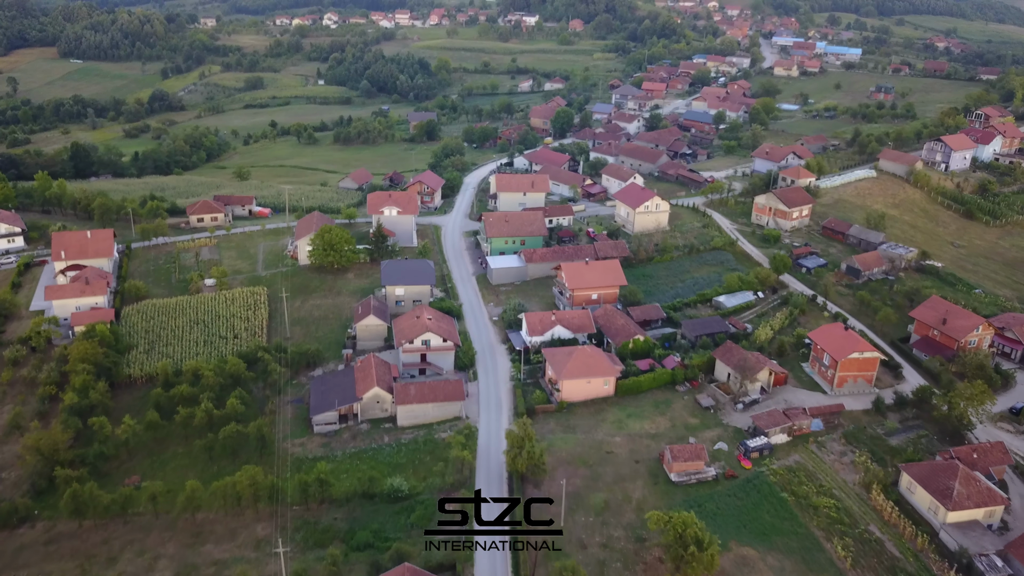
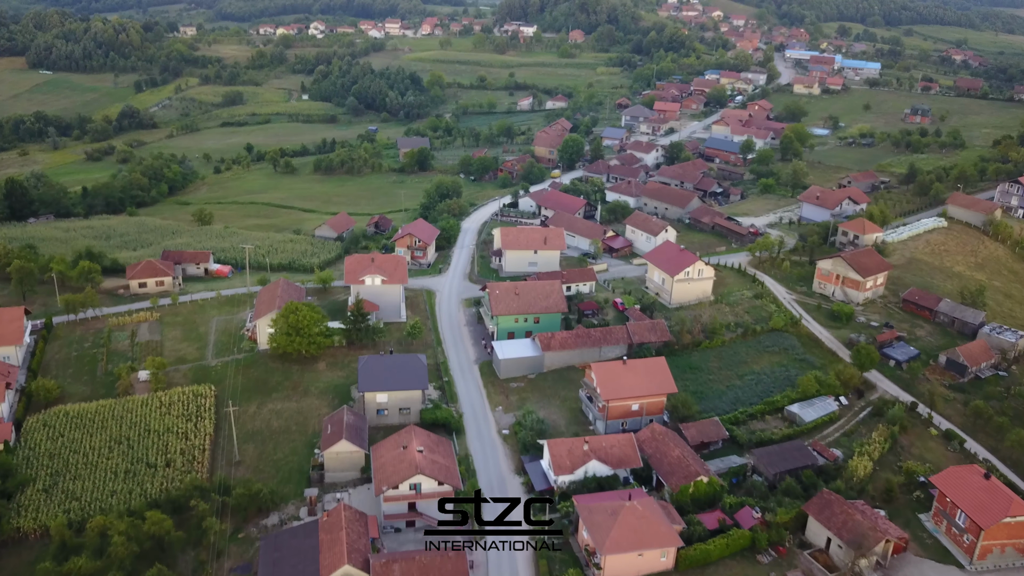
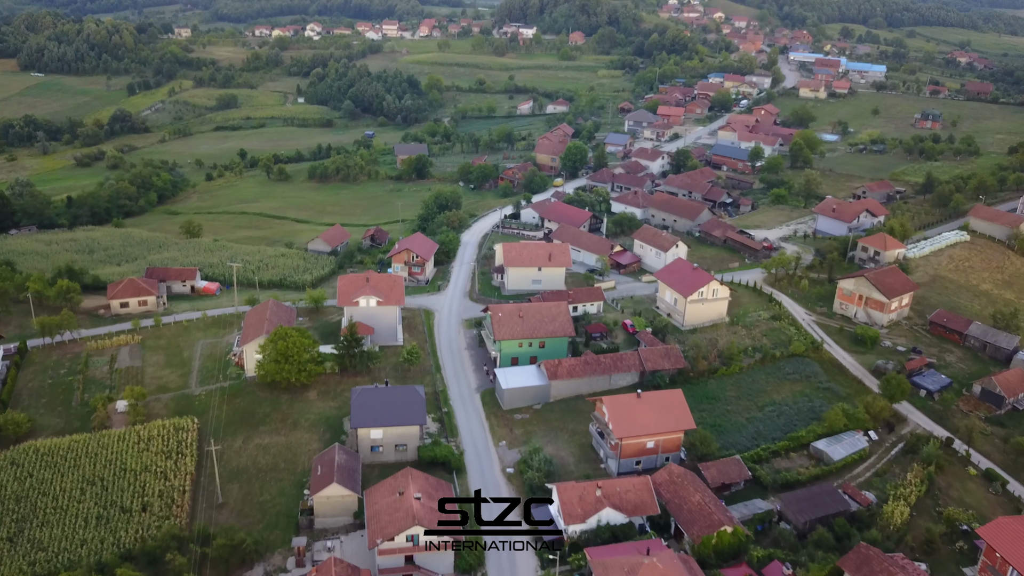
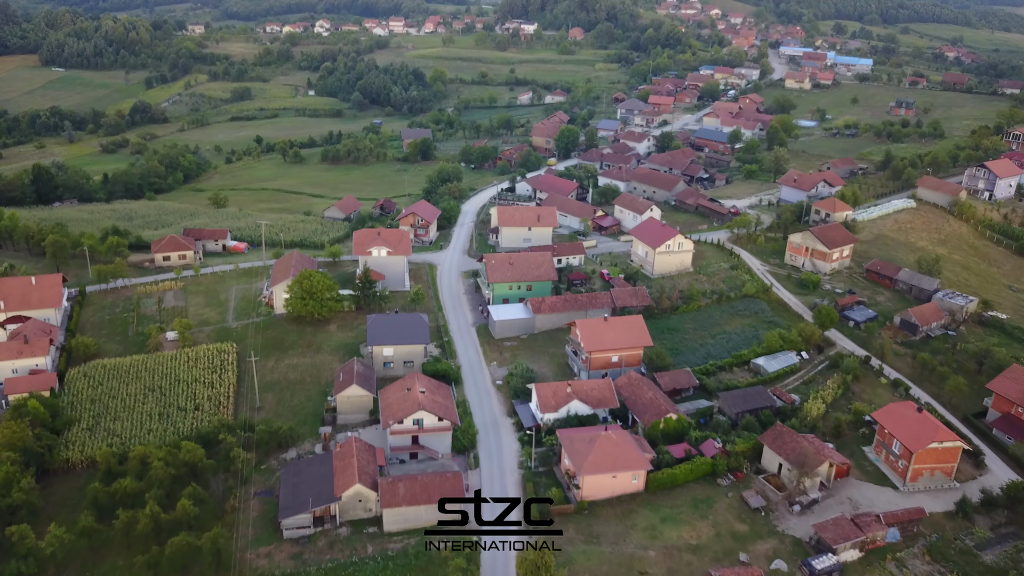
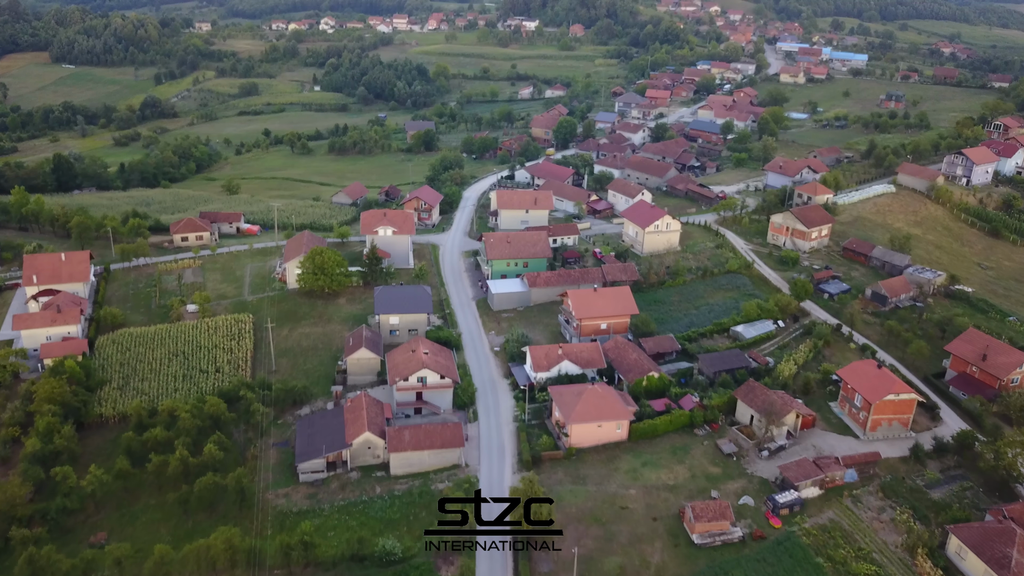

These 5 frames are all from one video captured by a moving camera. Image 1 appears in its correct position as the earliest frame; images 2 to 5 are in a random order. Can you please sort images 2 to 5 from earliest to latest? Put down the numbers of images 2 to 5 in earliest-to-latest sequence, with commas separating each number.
5, 4, 2, 3
